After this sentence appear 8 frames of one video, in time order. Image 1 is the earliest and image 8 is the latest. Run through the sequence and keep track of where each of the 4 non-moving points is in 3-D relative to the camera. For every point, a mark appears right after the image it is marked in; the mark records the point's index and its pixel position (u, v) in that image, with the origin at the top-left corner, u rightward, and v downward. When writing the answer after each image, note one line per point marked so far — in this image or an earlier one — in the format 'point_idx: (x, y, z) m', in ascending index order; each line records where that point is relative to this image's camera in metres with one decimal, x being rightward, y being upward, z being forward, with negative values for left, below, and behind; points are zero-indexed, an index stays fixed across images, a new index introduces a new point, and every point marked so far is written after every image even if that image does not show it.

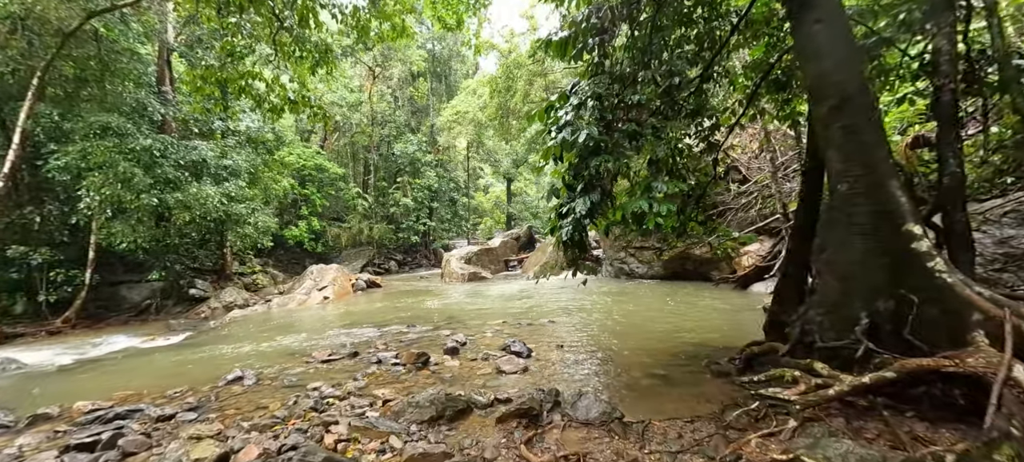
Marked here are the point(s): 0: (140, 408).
0: (-3.4, -1.6, +4.1) m
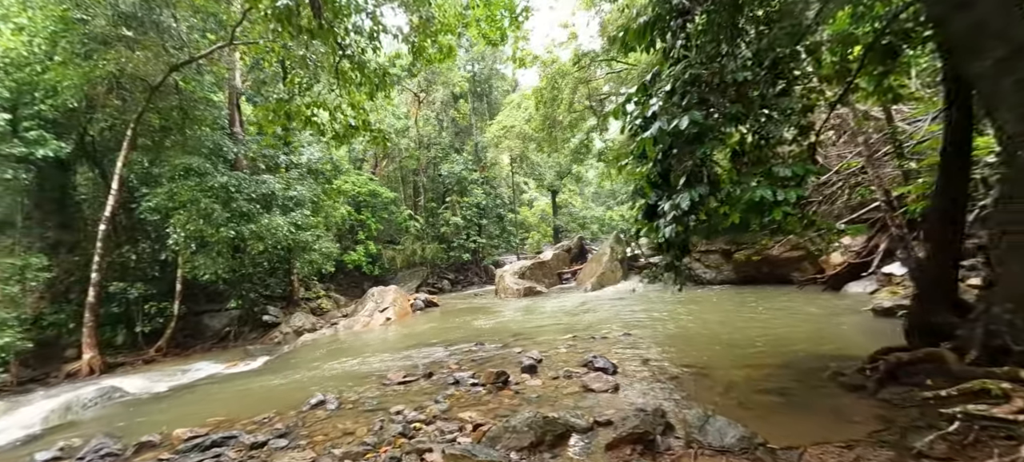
0: (-2.5, -1.9, +4.1) m
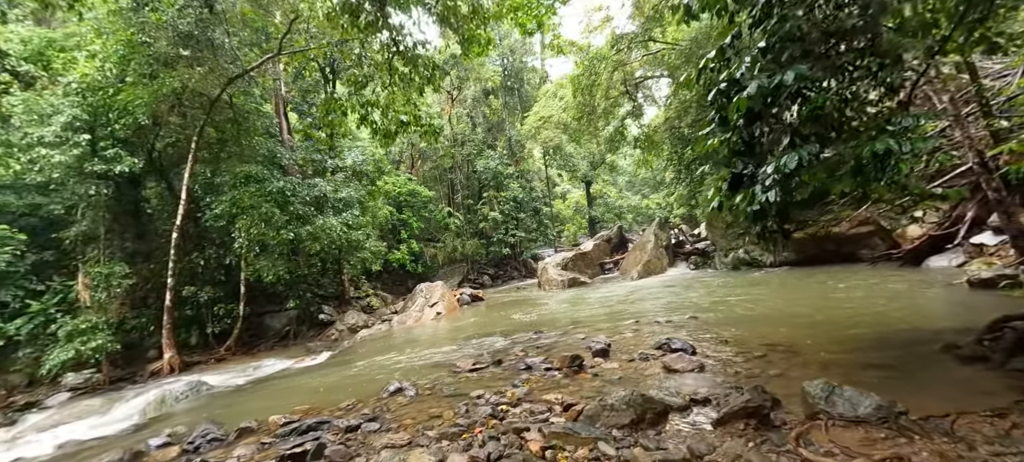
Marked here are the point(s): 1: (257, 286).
0: (-1.8, -1.8, +4.2) m
1: (-7.1, -1.5, +12.7) m
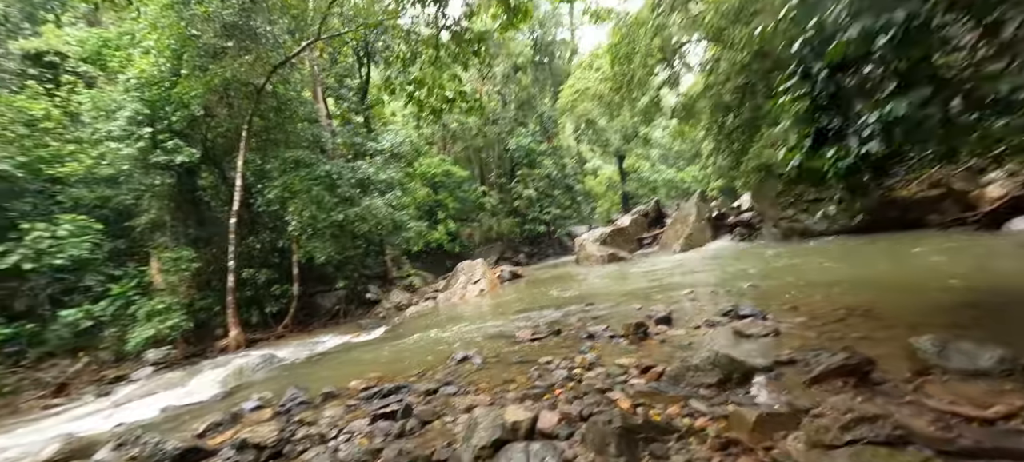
0: (-1.1, -1.5, +4.4) m
1: (-5.9, -1.0, +13.1) m
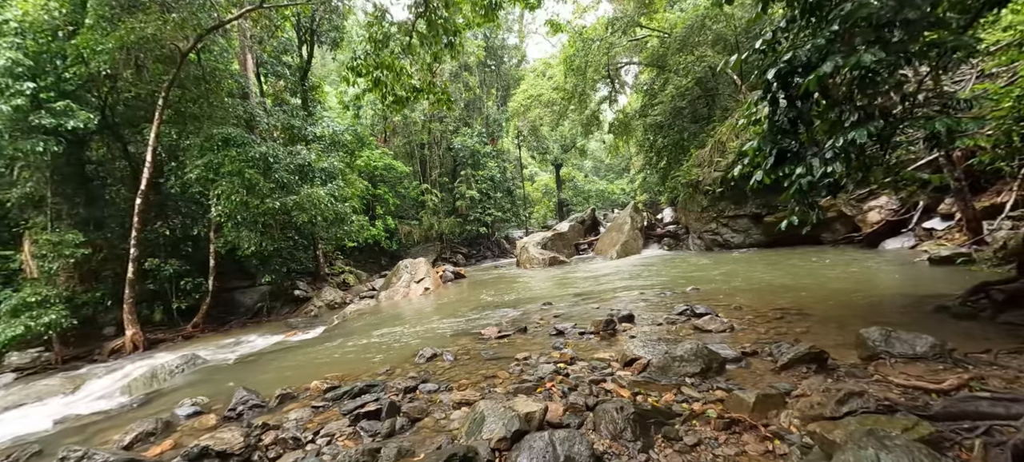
0: (-1.3, -1.4, +4.3) m
1: (-7.5, -0.7, +12.0) m
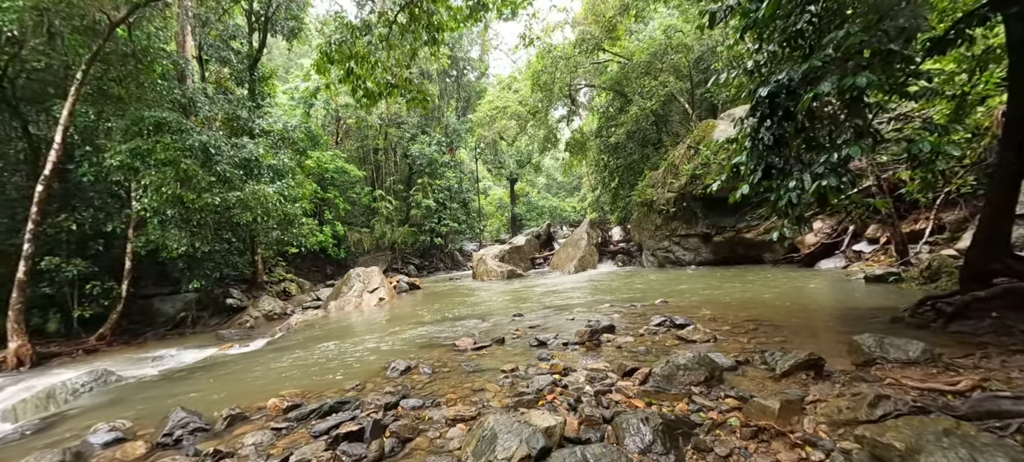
0: (-1.3, -1.4, +3.8) m
1: (-8.5, -0.8, +10.8) m
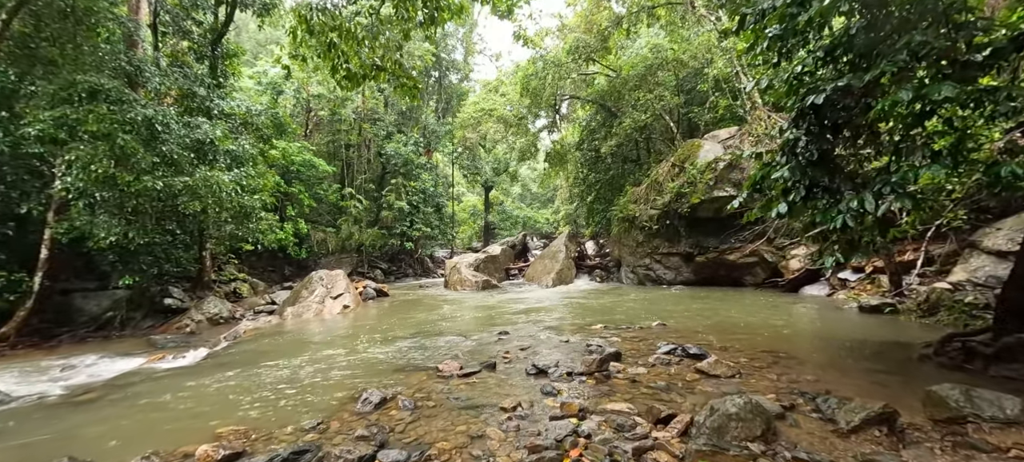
0: (-1.3, -1.4, +3.0) m
1: (-8.9, -0.5, +9.4) m
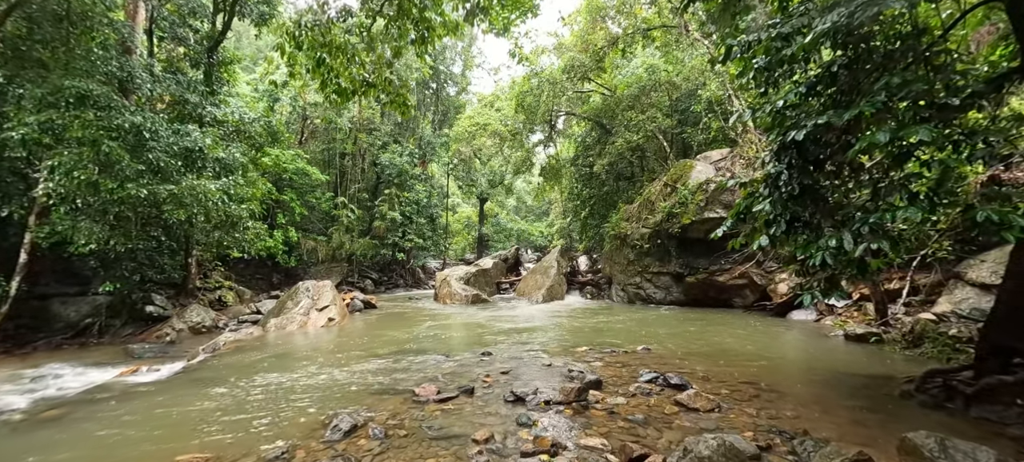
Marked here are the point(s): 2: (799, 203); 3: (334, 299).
0: (-1.5, -1.5, +2.9) m
1: (-9.1, -0.6, +9.2) m
2: (+2.5, +0.2, +3.9) m
3: (-4.5, -1.7, +11.4) m
